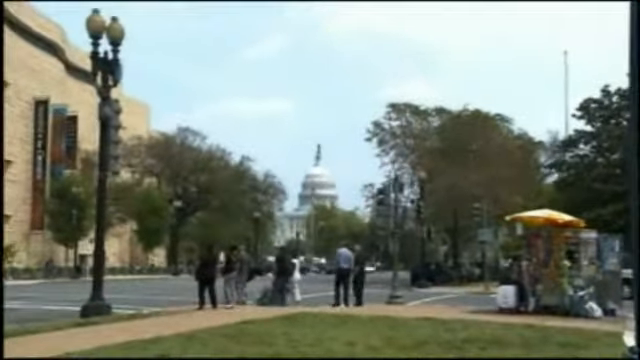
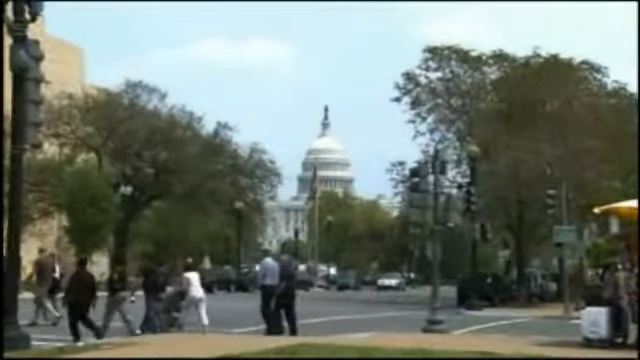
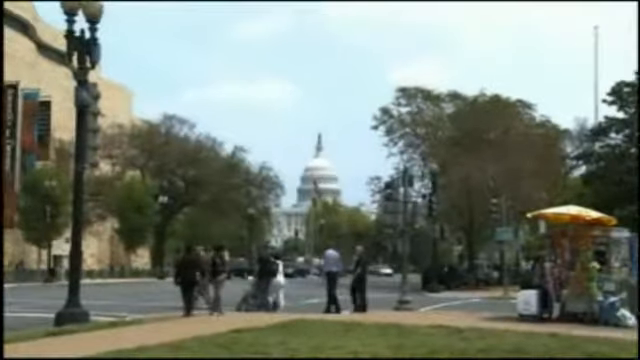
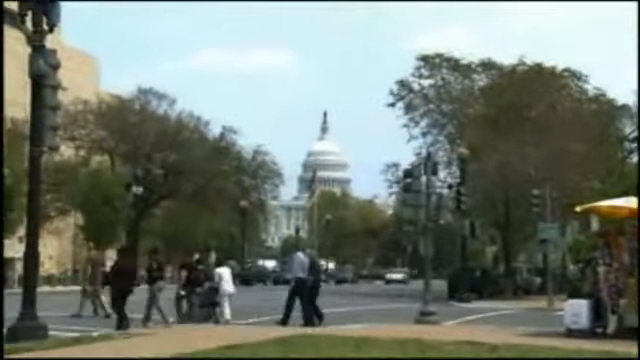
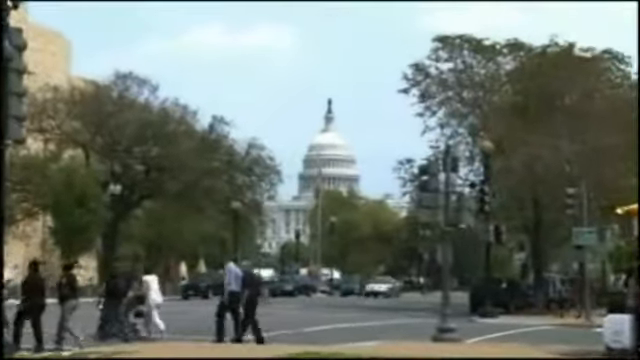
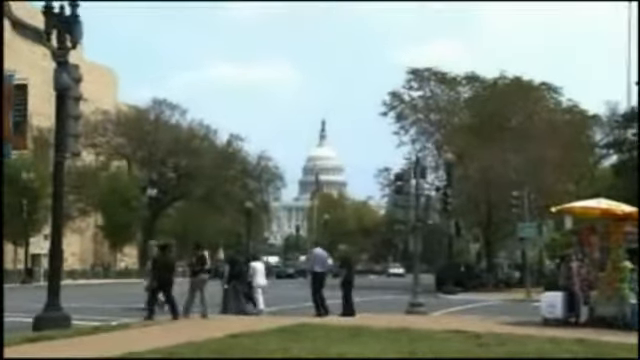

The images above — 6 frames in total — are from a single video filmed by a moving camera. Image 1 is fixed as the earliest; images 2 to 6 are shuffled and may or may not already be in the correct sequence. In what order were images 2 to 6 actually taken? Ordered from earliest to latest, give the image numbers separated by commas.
3, 6, 4, 2, 5
